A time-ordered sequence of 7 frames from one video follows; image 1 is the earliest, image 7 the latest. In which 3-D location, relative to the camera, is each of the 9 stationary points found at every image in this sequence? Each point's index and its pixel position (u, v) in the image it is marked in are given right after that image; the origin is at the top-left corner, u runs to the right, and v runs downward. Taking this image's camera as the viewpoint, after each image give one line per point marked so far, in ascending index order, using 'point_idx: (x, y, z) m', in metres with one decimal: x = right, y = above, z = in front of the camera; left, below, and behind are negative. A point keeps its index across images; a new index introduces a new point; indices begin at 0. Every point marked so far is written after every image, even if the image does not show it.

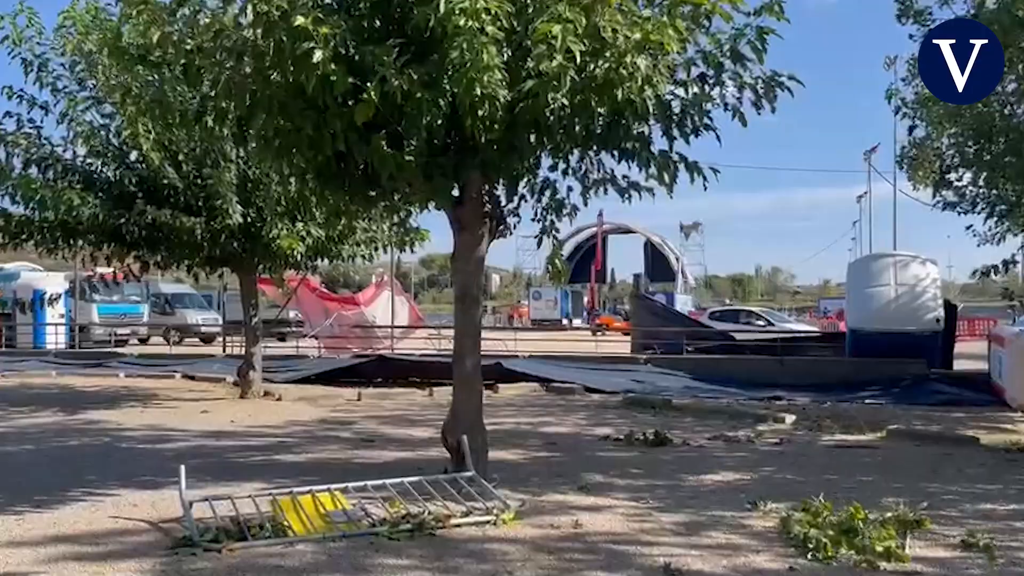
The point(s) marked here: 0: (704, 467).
0: (+2.1, -1.9, +9.1) m
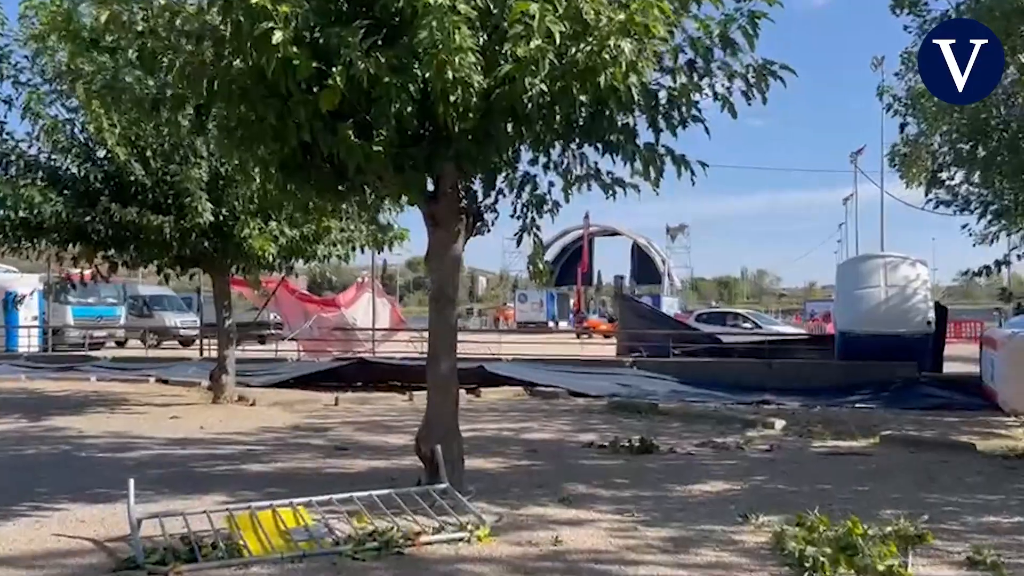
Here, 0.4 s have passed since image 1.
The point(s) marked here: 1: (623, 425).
0: (+1.9, -2.0, +8.7) m
1: (+1.7, -2.1, +12.7) m
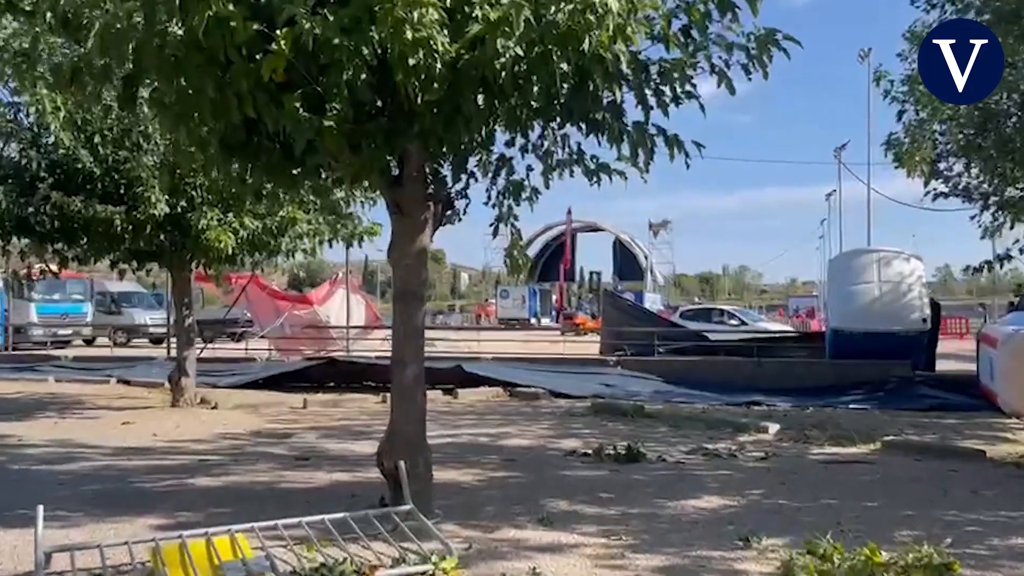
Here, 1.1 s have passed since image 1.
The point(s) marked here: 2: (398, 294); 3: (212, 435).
0: (+1.6, -1.9, +7.9) m
1: (+1.4, -2.0, +11.9) m
2: (-0.9, 0.0, +6.8) m
3: (-4.1, -2.0, +11.5) m
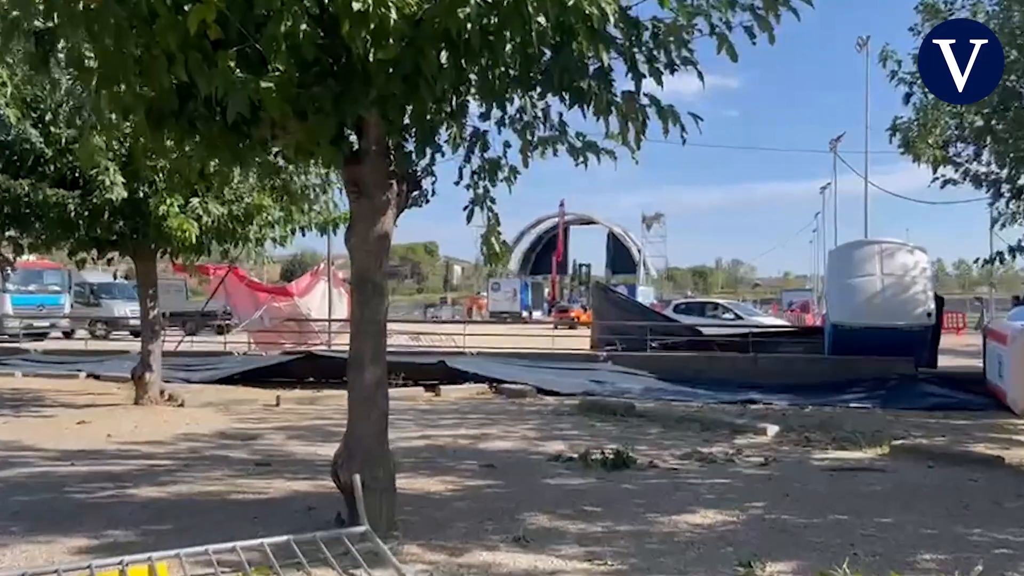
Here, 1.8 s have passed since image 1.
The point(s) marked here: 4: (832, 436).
0: (+1.4, -1.8, +7.2) m
1: (+1.1, -1.9, +11.2) m
2: (-1.1, 0.0, +6.1) m
3: (-4.4, -1.9, +10.7) m
4: (+4.2, -1.9, +10.9) m
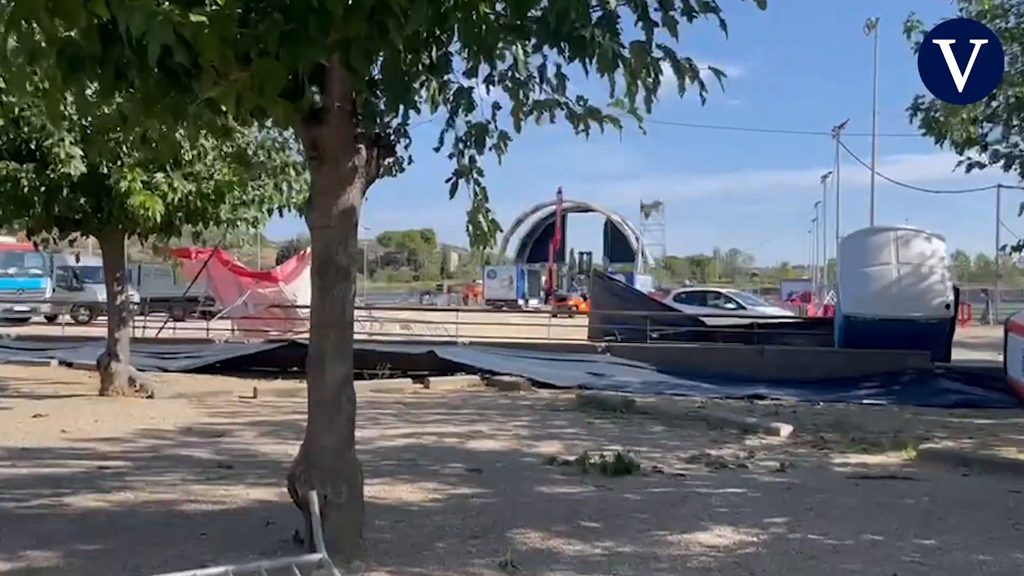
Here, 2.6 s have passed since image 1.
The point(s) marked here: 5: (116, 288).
0: (+1.3, -1.7, +6.3) m
1: (+1.0, -1.8, +10.3) m
2: (-1.2, +0.1, +5.2) m
3: (-4.5, -1.7, +9.8) m
4: (+4.1, -1.8, +10.0) m
5: (-5.9, 0.0, +12.5) m
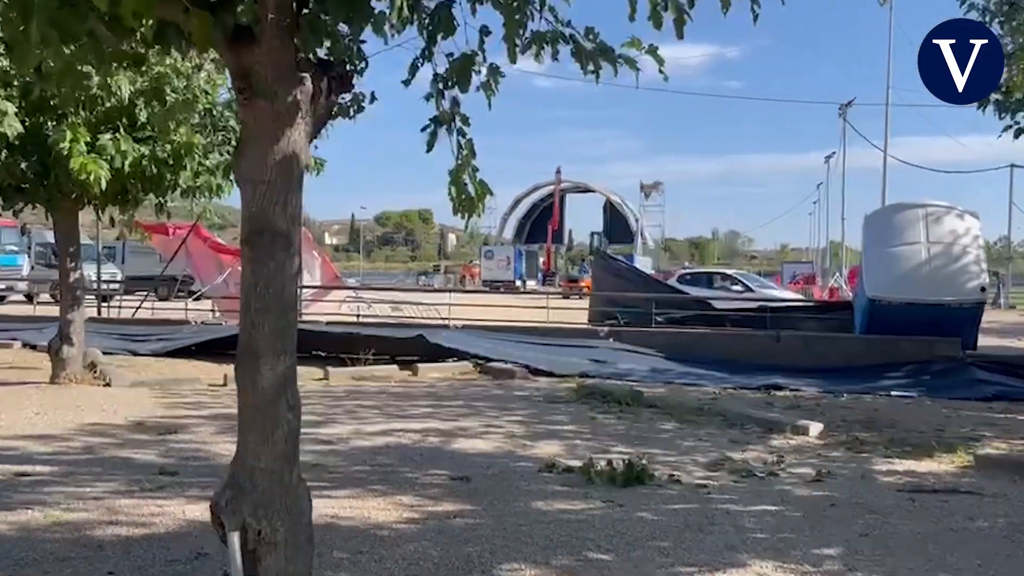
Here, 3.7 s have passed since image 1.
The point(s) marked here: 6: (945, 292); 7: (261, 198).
0: (+1.3, -1.6, +5.2) m
1: (+1.0, -1.5, +9.2) m
2: (-1.3, +0.3, +4.0) m
3: (-4.5, -1.4, +8.6) m
4: (+4.0, -1.6, +8.9) m
5: (-6.0, +0.3, +11.2) m
6: (+7.2, -0.1, +14.0) m
7: (-1.2, +0.4, +4.0) m
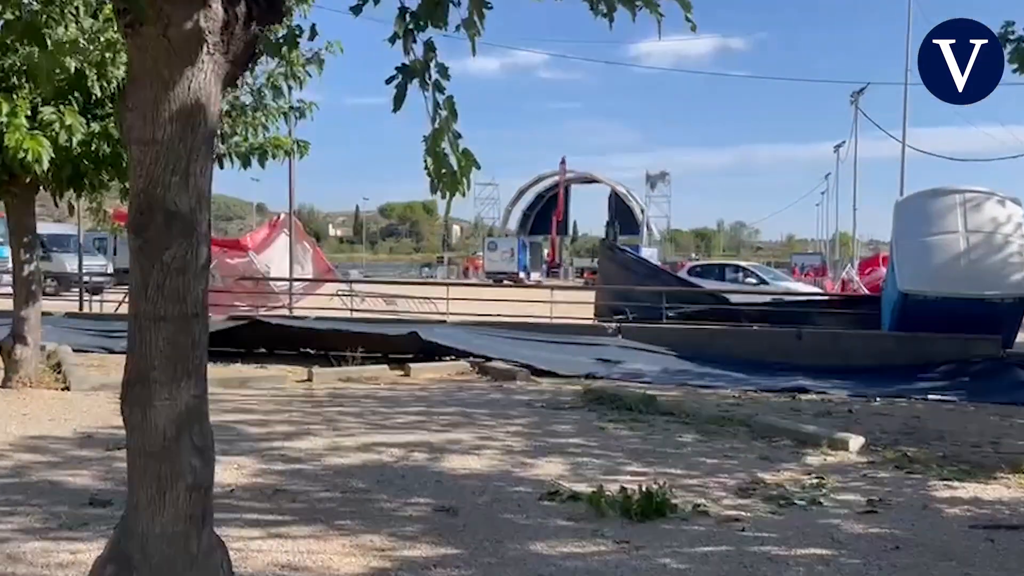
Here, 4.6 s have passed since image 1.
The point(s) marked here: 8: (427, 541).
0: (+1.2, -1.6, +4.1) m
1: (+0.9, -1.5, +8.1) m
2: (-1.3, +0.3, +2.9) m
3: (-4.6, -1.4, +7.6) m
4: (+4.0, -1.5, +7.8) m
5: (-6.0, +0.4, +10.2) m
6: (+7.2, 0.0, +12.9) m
7: (-1.2, +0.4, +2.9) m
8: (-0.5, -1.5, +5.1) m
